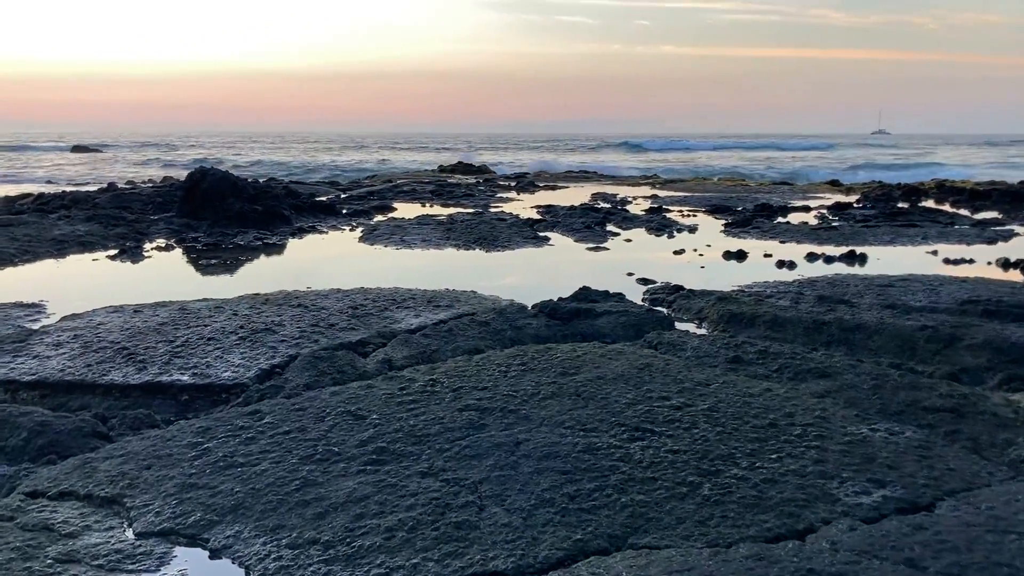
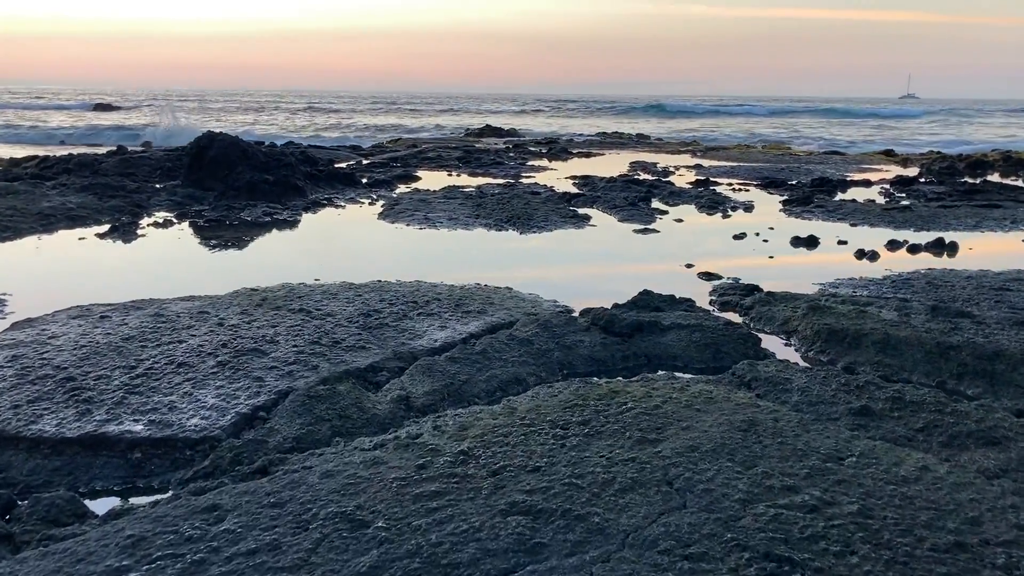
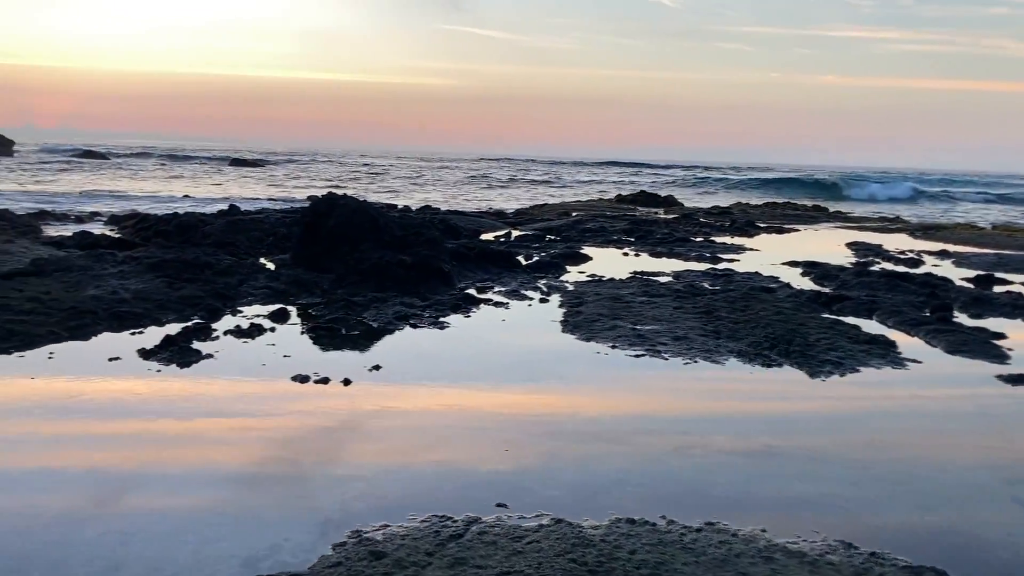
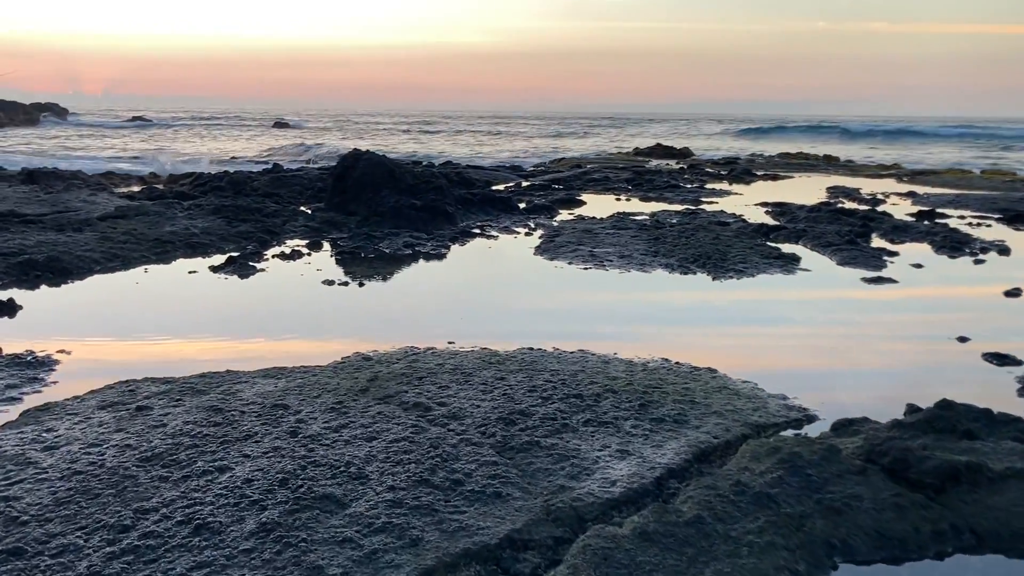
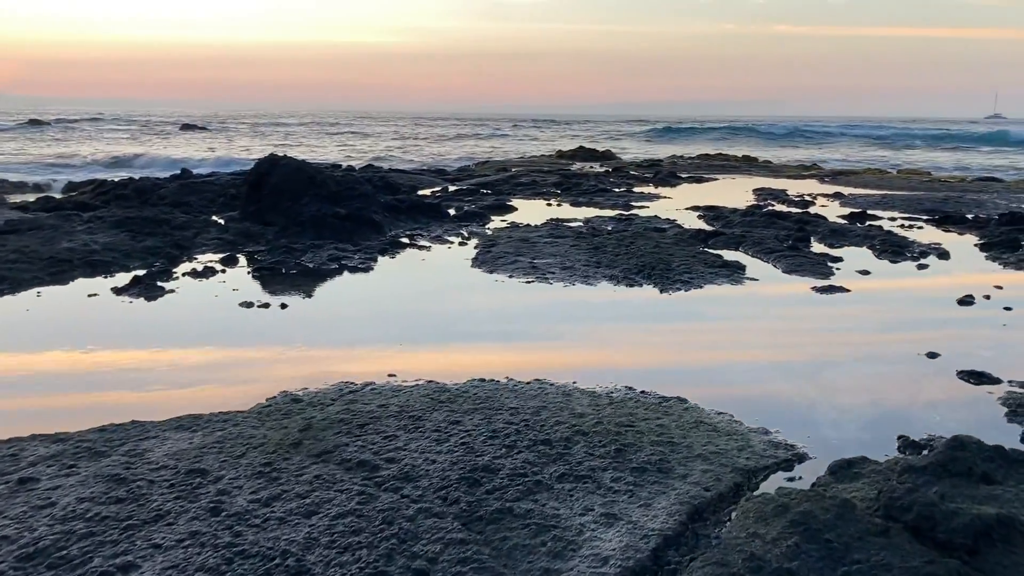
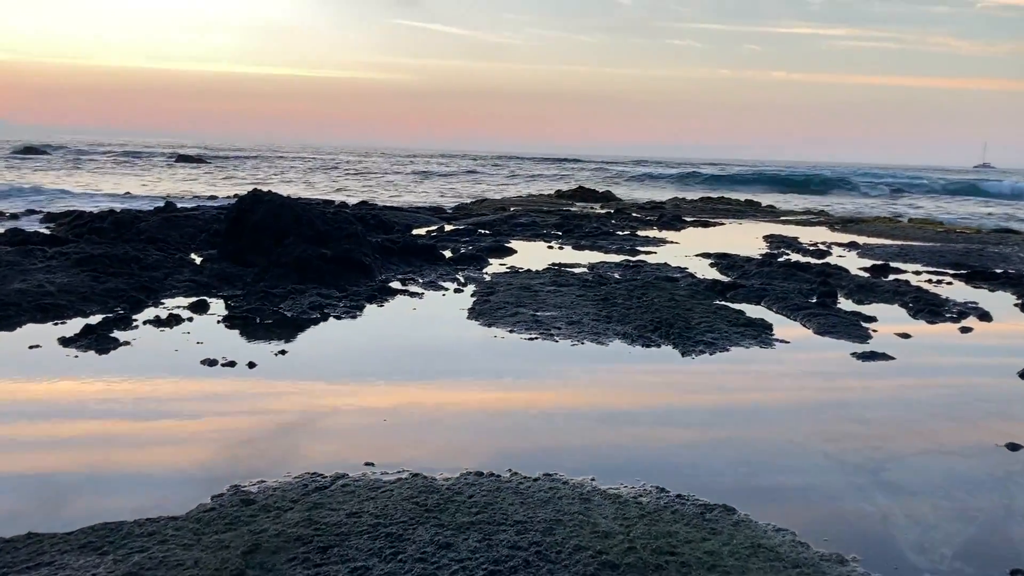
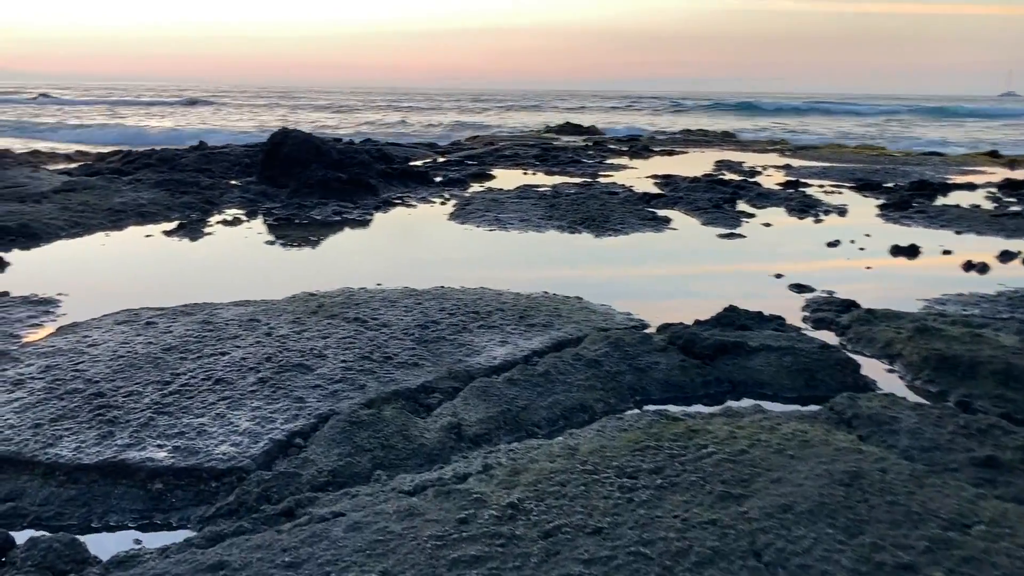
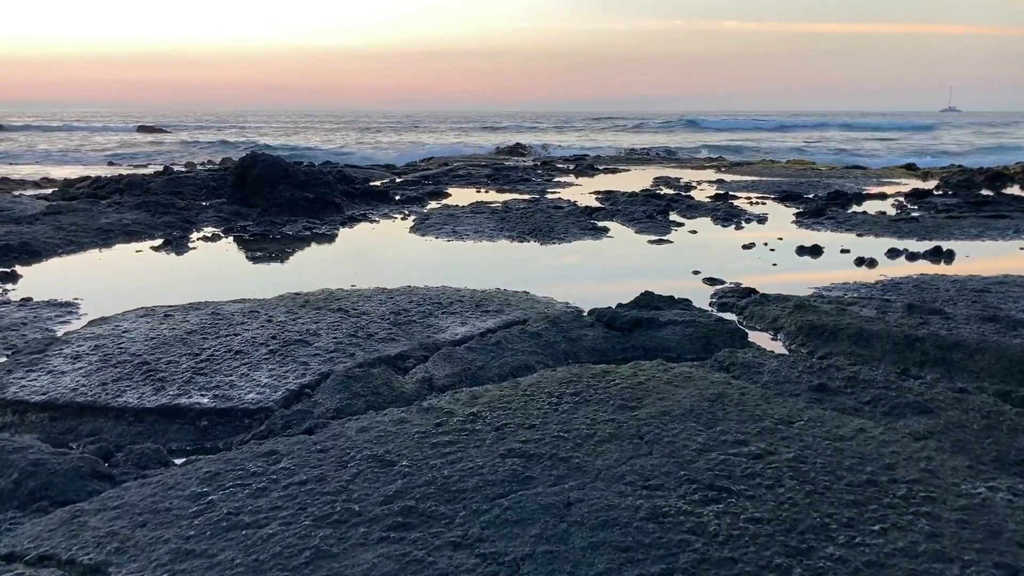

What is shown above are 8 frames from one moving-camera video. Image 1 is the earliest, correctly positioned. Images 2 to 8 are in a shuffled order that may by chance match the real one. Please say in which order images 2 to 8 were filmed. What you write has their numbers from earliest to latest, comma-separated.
8, 2, 7, 4, 5, 6, 3
